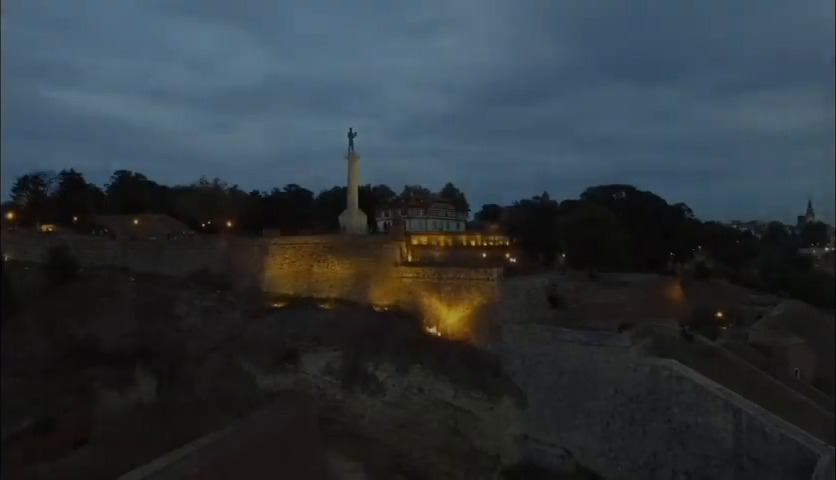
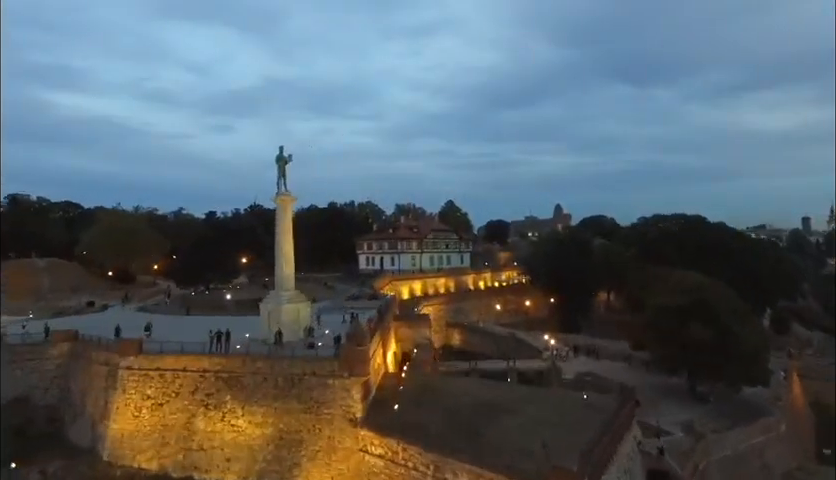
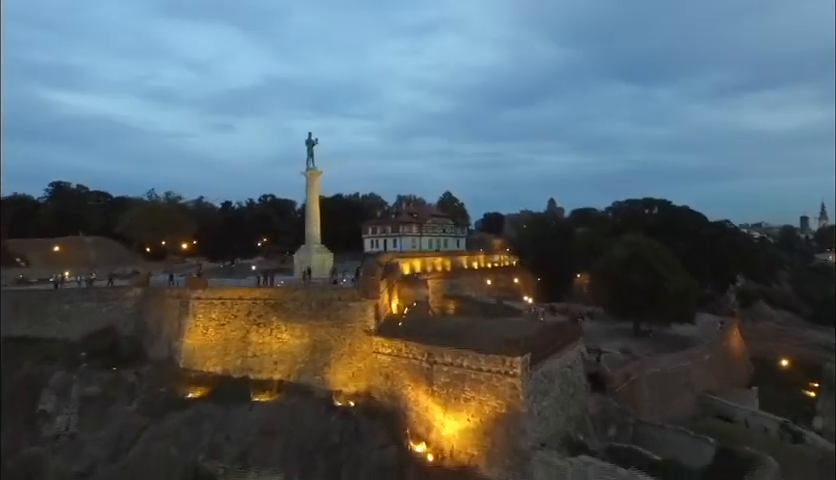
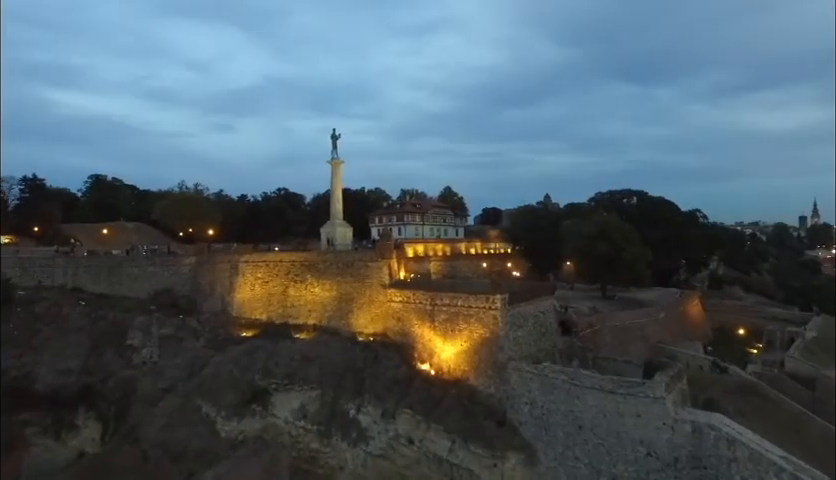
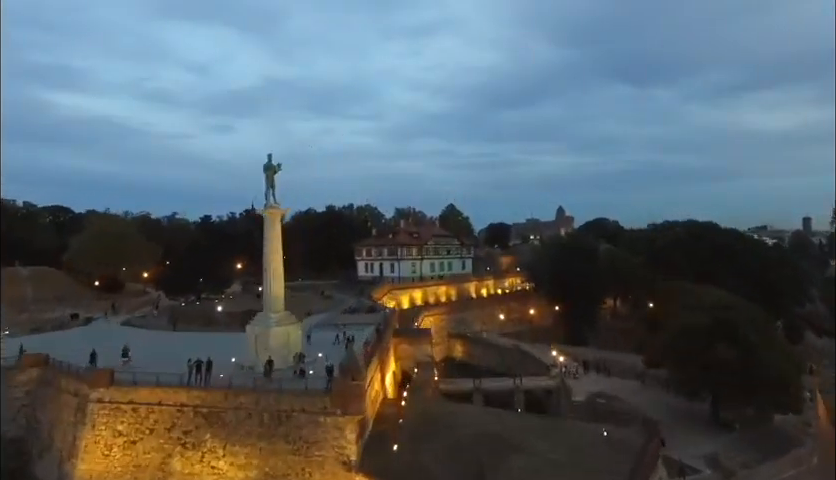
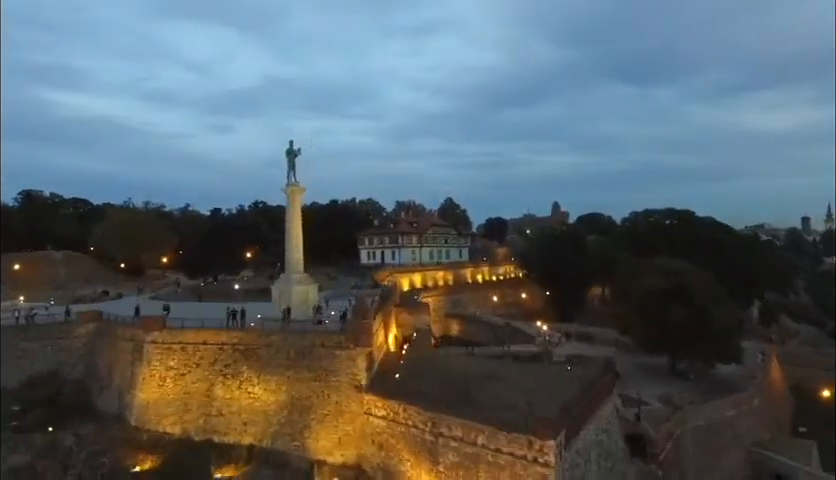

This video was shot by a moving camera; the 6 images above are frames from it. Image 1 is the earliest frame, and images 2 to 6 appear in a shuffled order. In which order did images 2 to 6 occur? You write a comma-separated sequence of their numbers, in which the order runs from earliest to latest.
4, 3, 6, 2, 5
